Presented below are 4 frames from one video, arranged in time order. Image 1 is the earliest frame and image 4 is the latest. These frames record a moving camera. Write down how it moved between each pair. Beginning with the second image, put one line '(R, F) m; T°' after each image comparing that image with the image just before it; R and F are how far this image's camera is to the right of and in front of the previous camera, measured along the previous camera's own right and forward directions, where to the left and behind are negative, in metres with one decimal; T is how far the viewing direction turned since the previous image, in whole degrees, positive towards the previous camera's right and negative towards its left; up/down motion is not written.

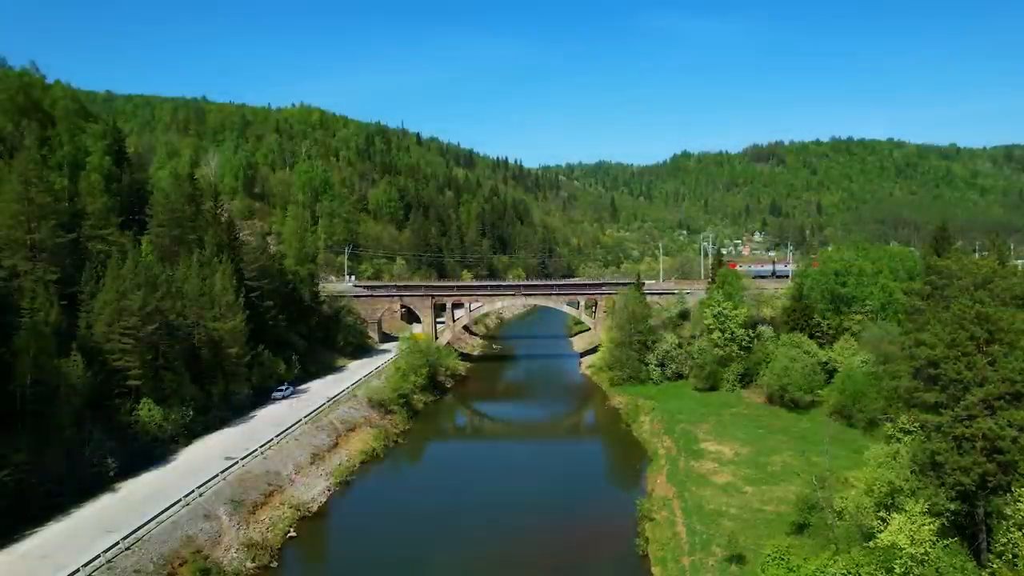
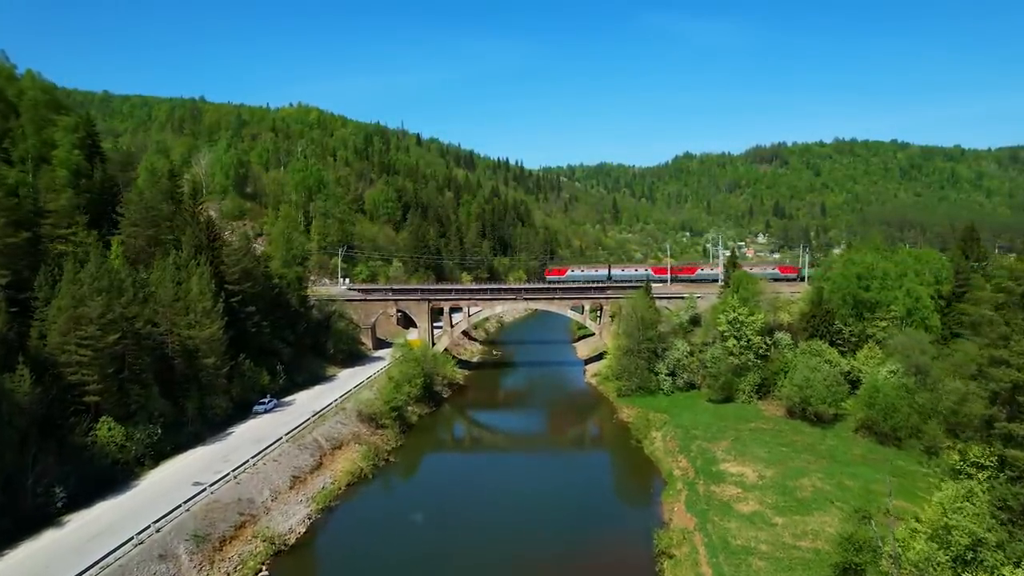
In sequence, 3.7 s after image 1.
(0.0, +3.6) m; 0°
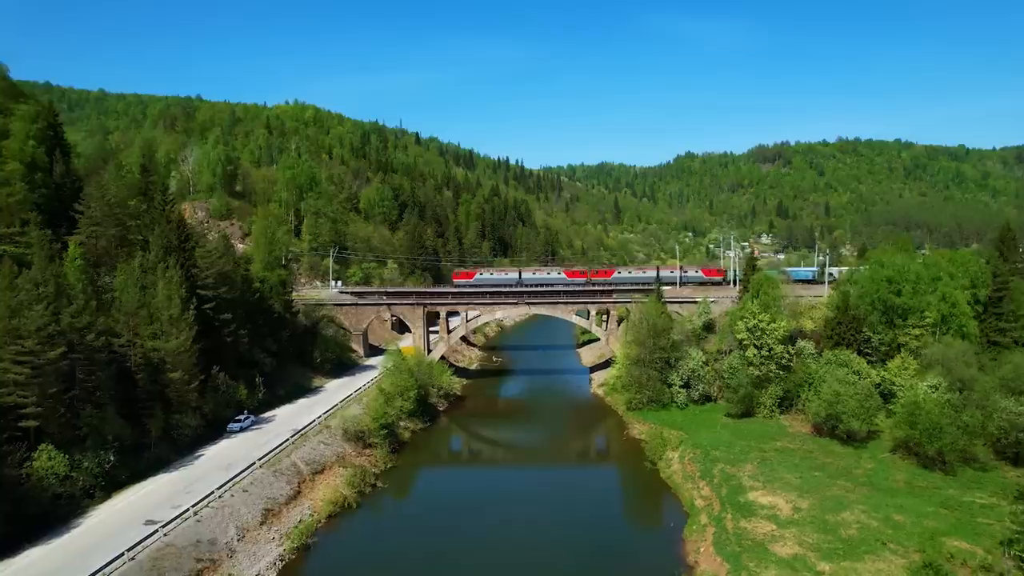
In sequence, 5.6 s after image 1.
(-0.1, +4.2) m; 0°
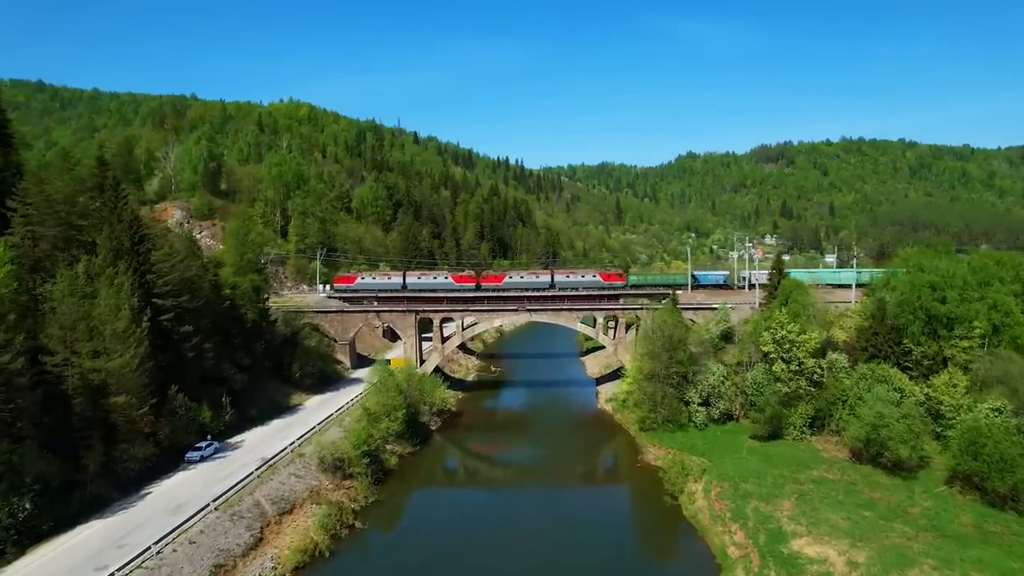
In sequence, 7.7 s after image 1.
(0.0, +5.1) m; 0°
